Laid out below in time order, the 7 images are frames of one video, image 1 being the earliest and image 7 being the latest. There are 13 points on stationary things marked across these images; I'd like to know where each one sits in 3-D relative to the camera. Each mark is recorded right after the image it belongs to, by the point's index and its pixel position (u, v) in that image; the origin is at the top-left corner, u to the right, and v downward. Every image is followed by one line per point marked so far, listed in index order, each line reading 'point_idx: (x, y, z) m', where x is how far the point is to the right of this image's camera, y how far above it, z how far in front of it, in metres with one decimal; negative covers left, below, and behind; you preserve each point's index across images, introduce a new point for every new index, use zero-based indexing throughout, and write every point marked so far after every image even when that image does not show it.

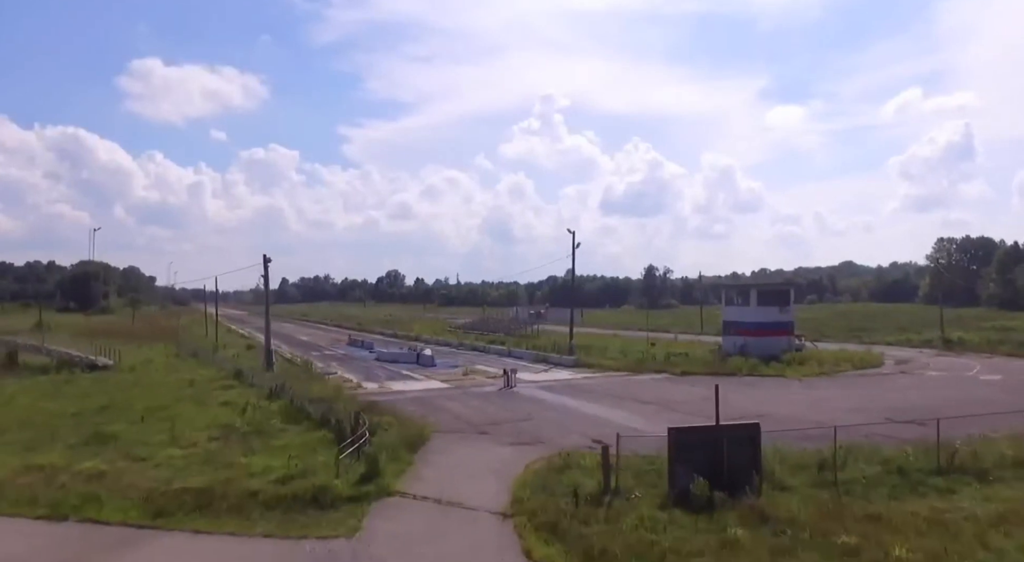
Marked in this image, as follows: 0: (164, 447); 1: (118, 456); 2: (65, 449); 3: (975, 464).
0: (-8.2, -3.9, +17.6) m
1: (-8.8, -3.9, +16.8) m
2: (-10.4, -4.0, +17.4) m
3: (+8.3, -3.3, +13.4) m
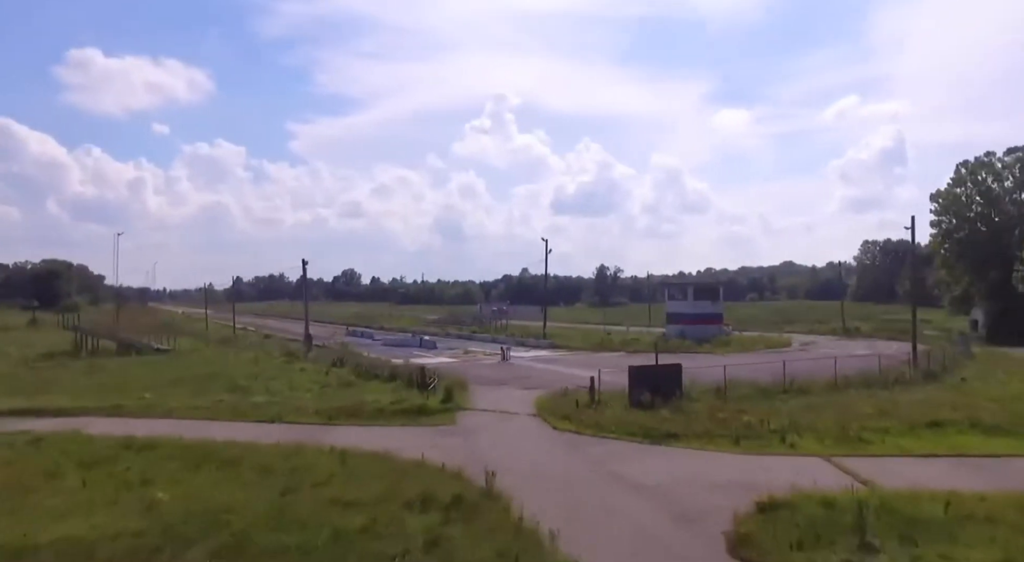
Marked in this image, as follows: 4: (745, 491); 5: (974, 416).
0: (-7.7, -3.8, +26.0) m
1: (-8.3, -3.9, +25.2) m
2: (-10.0, -4.0, +25.7) m
3: (+9.0, -3.3, +22.9) m
4: (+4.1, -3.7, +12.9) m
5: (+11.7, -3.4, +18.7) m
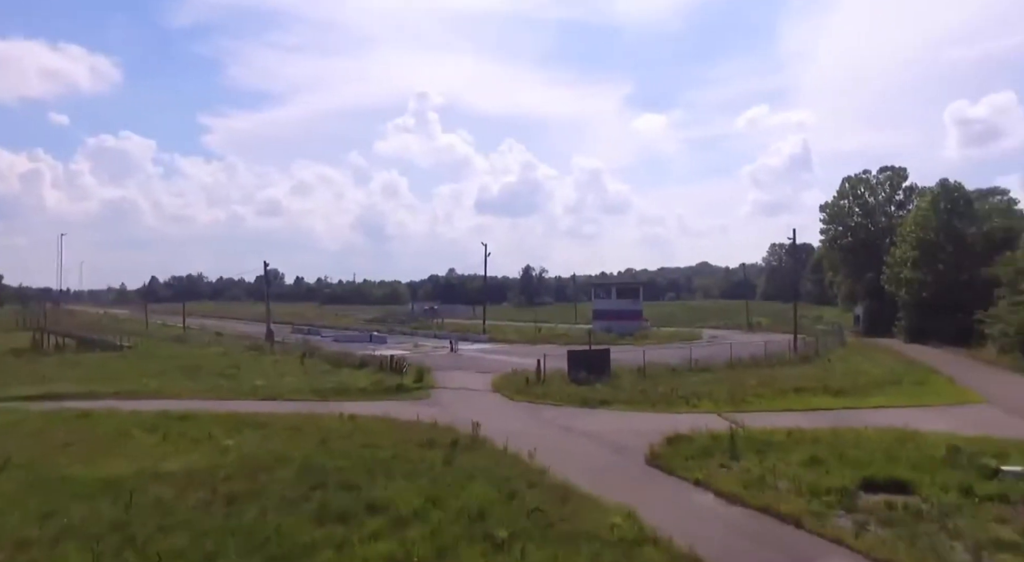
0: (-9.5, -3.9, +30.0) m
1: (-10.0, -3.9, +29.1) m
2: (-11.7, -4.0, +29.5) m
3: (+7.5, -3.3, +28.6) m
4: (+3.6, -3.7, +18.2) m
5: (+10.6, -3.5, +24.7) m
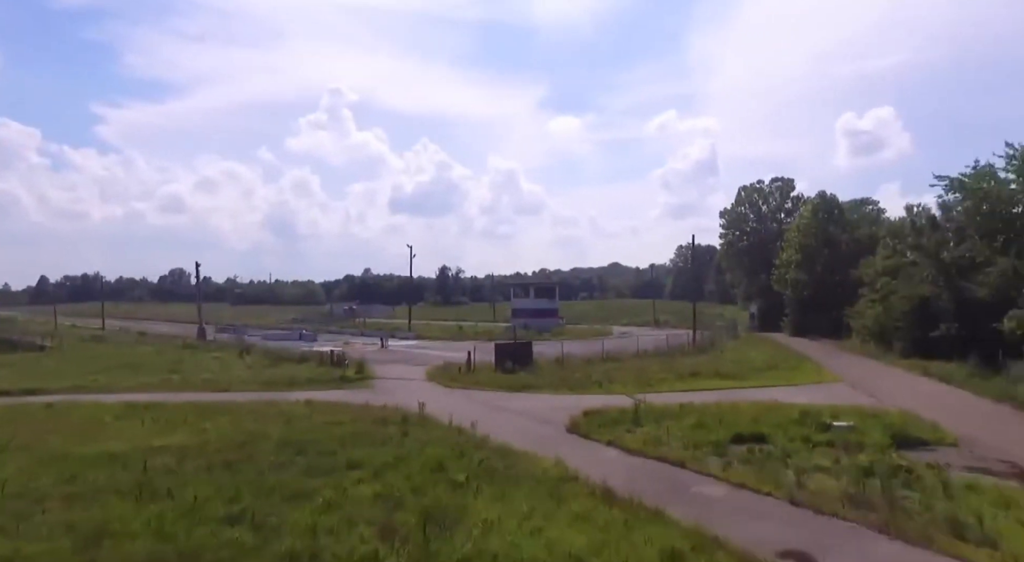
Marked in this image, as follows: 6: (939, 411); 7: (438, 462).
0: (-12.5, -3.9, +31.8) m
1: (-12.9, -3.9, +30.9) m
2: (-14.6, -4.0, +31.1) m
3: (+4.5, -3.3, +32.5) m
4: (+1.9, -3.8, +21.6) m
5: (+8.1, -3.5, +29.0) m
6: (+11.6, -3.5, +20.1) m
7: (-1.5, -3.6, +14.8) m
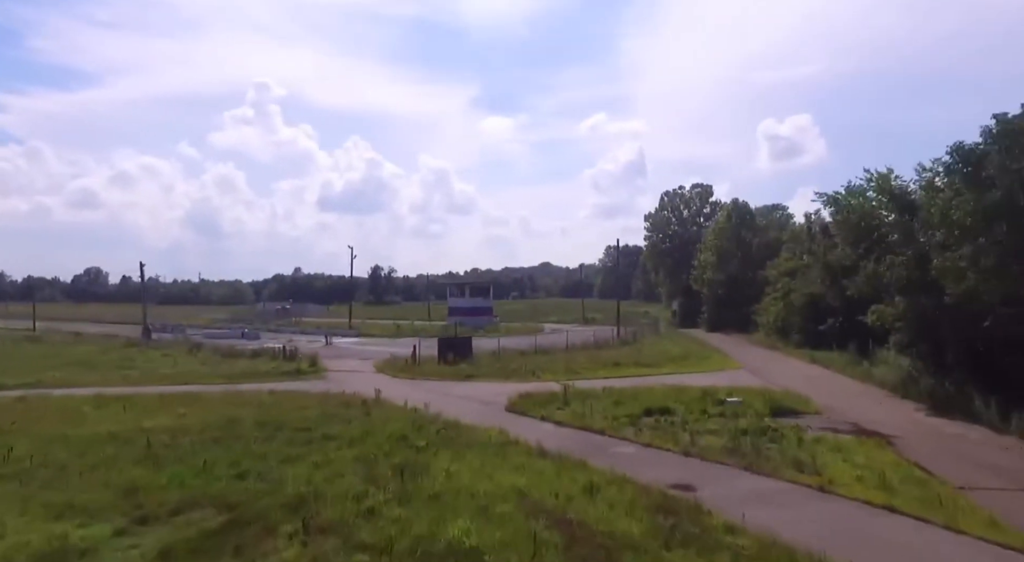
0: (-15.2, -3.9, +33.6) m
1: (-15.5, -3.9, +32.6) m
2: (-17.3, -4.0, +32.6) m
3: (+1.7, -3.4, +35.8) m
4: (0.0, -3.8, +24.8) m
5: (+5.5, -3.5, +32.6) m
6: (+9.9, -3.5, +24.1) m
7: (-2.7, -3.6, +17.6) m
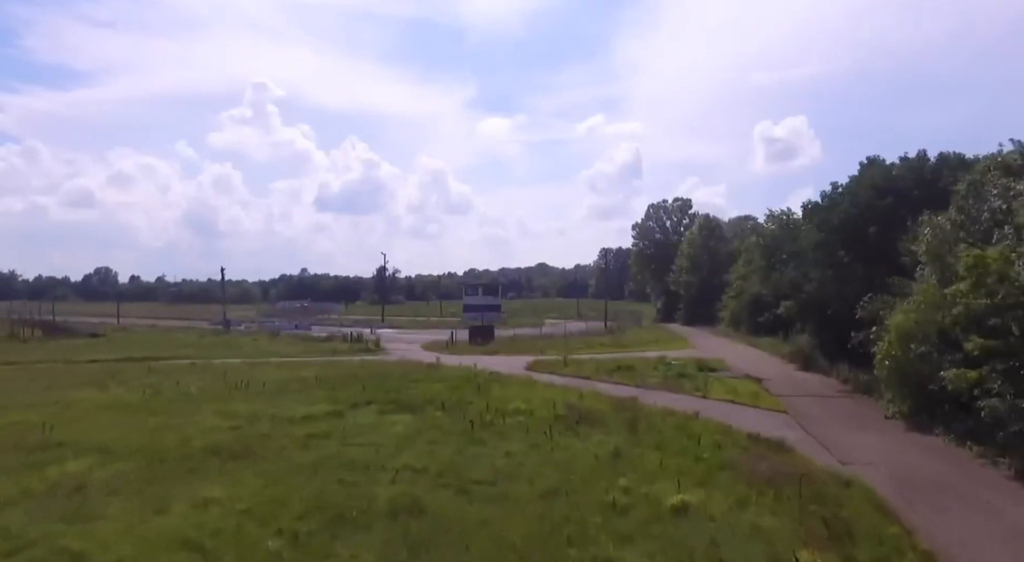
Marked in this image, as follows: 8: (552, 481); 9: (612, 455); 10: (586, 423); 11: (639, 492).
0: (-14.5, -4.0, +44.6) m
1: (-14.7, -4.0, +43.7) m
2: (-16.5, -4.1, +43.7) m
3: (+2.4, -3.5, +46.9) m
4: (+0.8, -3.9, +35.9) m
5: (+6.3, -3.7, +43.8) m
6: (+10.7, -3.7, +35.3) m
7: (-1.8, -3.8, +28.7) m
8: (+0.7, -3.5, +12.9) m
9: (+2.0, -3.5, +14.8) m
10: (+1.9, -3.6, +18.6) m
11: (+2.1, -3.5, +12.1) m
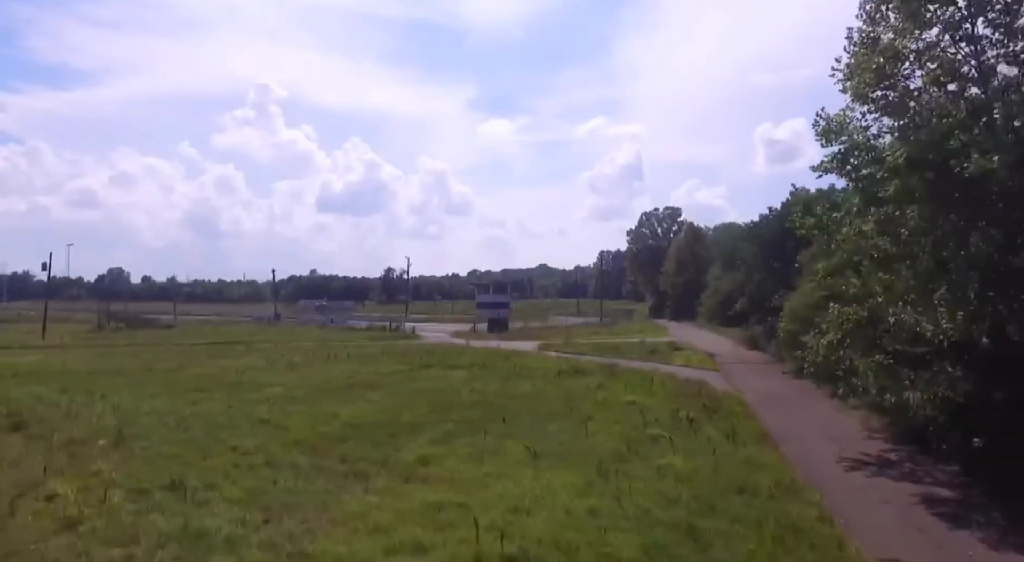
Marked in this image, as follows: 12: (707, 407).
0: (-13.6, -4.0, +54.1) m
1: (-13.9, -4.0, +53.1) m
2: (-15.7, -4.1, +53.1) m
3: (+3.3, -3.5, +56.4) m
4: (+1.7, -3.9, +45.3) m
5: (+7.1, -3.7, +53.2) m
6: (+11.5, -3.7, +44.7) m
7: (-1.0, -3.8, +38.2) m
8: (+1.5, -3.5, +22.3) m
9: (+2.8, -3.5, +24.2) m
10: (+2.7, -3.6, +28.0) m
11: (+2.9, -3.4, +21.5) m
12: (+5.2, -3.4, +19.7) m
